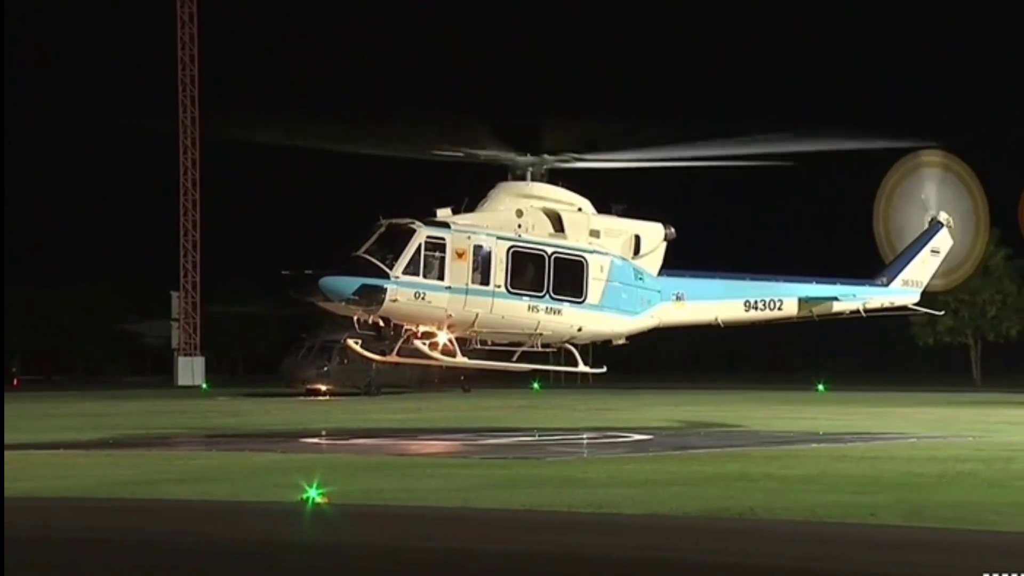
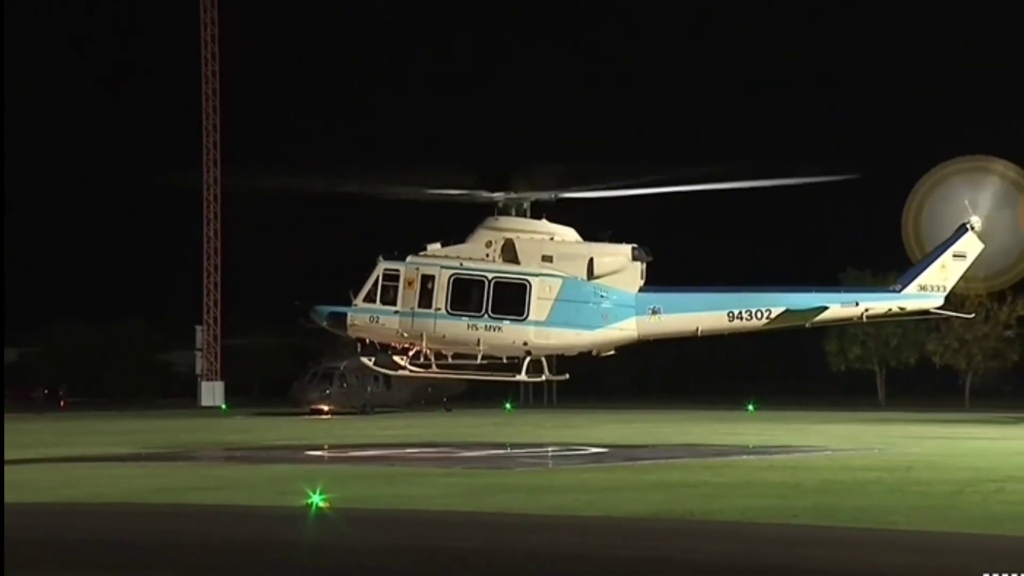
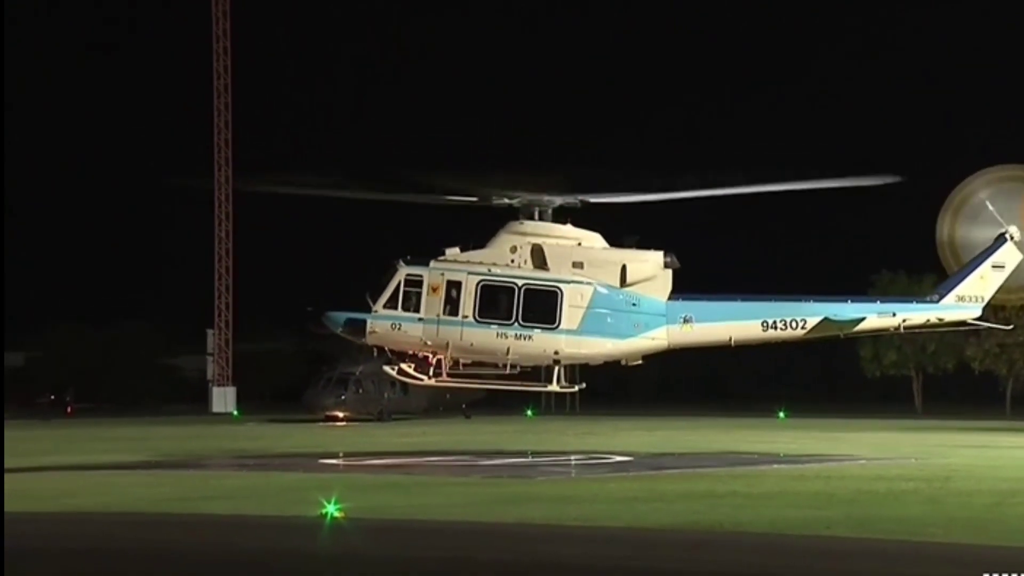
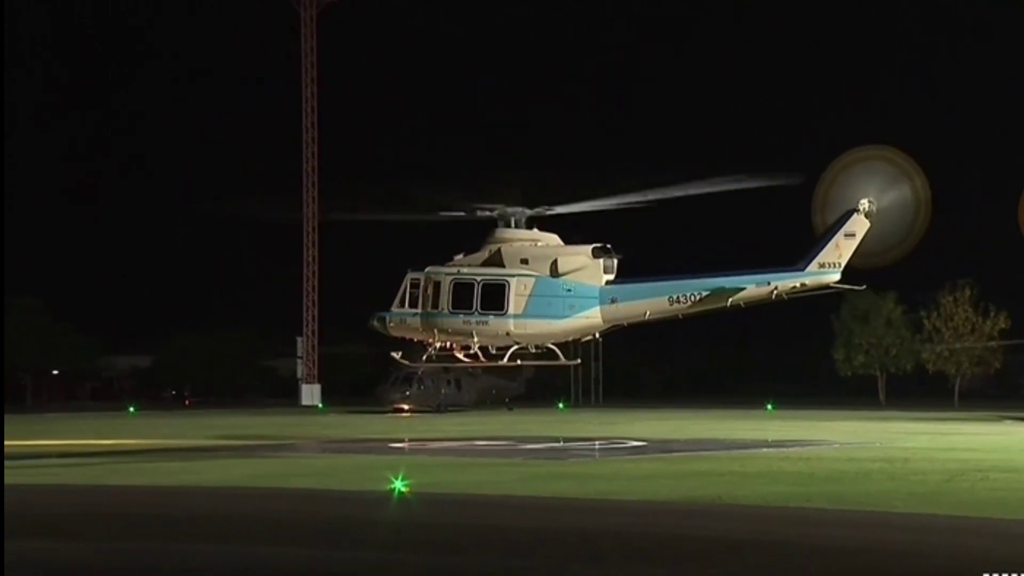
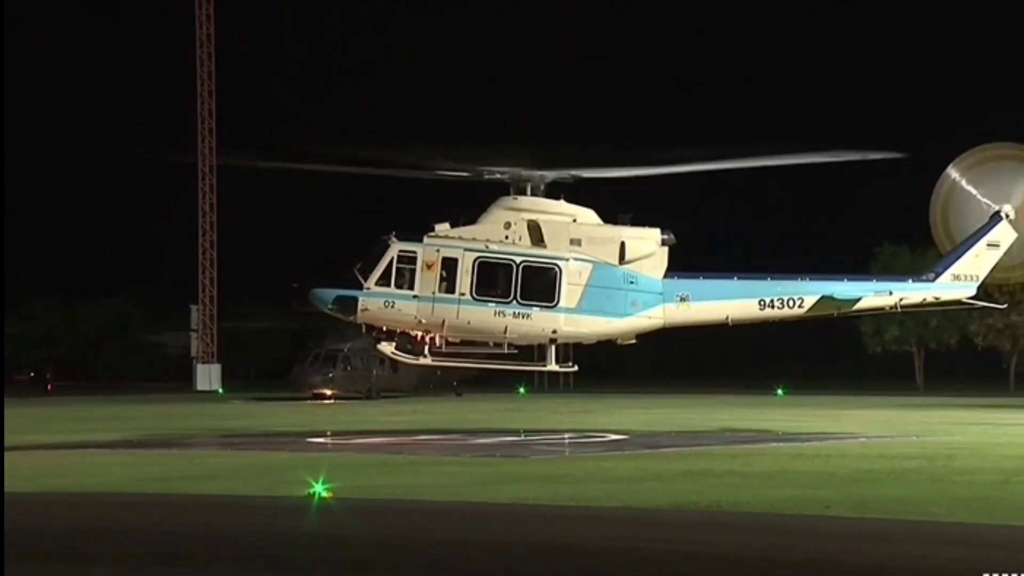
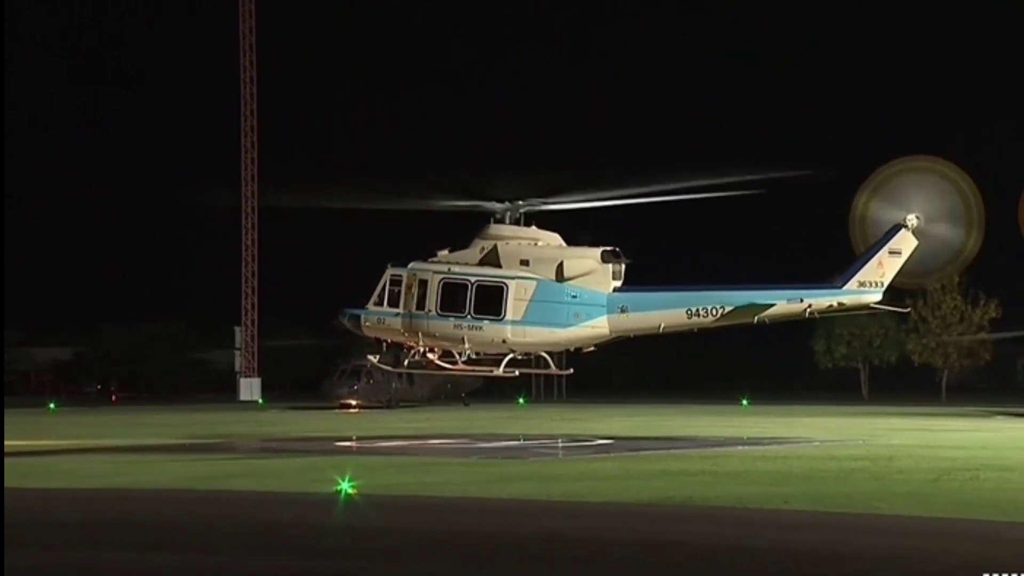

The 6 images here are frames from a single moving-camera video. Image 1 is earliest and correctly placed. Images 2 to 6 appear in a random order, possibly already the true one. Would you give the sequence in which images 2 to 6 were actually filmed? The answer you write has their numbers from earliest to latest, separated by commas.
5, 3, 2, 6, 4
